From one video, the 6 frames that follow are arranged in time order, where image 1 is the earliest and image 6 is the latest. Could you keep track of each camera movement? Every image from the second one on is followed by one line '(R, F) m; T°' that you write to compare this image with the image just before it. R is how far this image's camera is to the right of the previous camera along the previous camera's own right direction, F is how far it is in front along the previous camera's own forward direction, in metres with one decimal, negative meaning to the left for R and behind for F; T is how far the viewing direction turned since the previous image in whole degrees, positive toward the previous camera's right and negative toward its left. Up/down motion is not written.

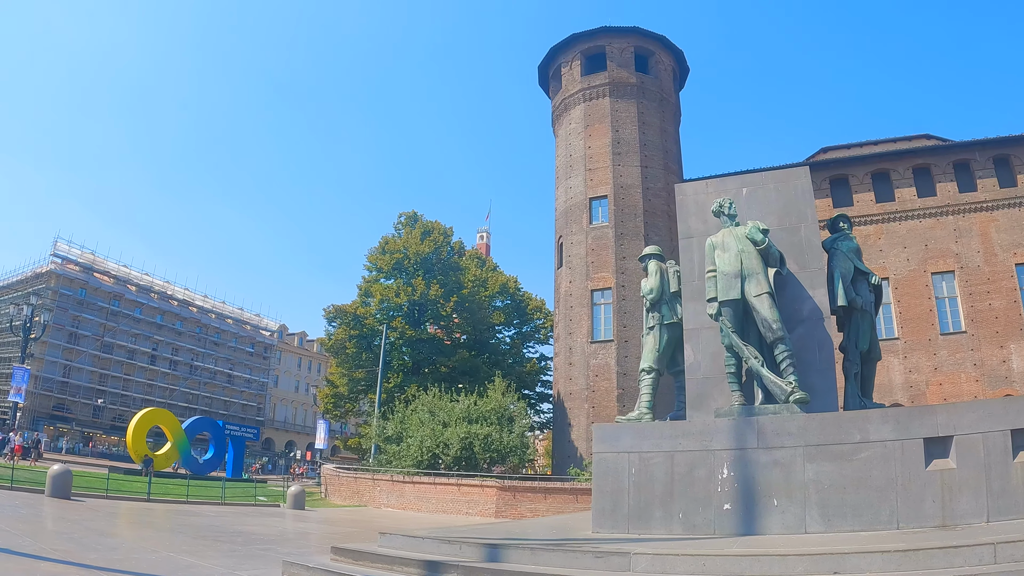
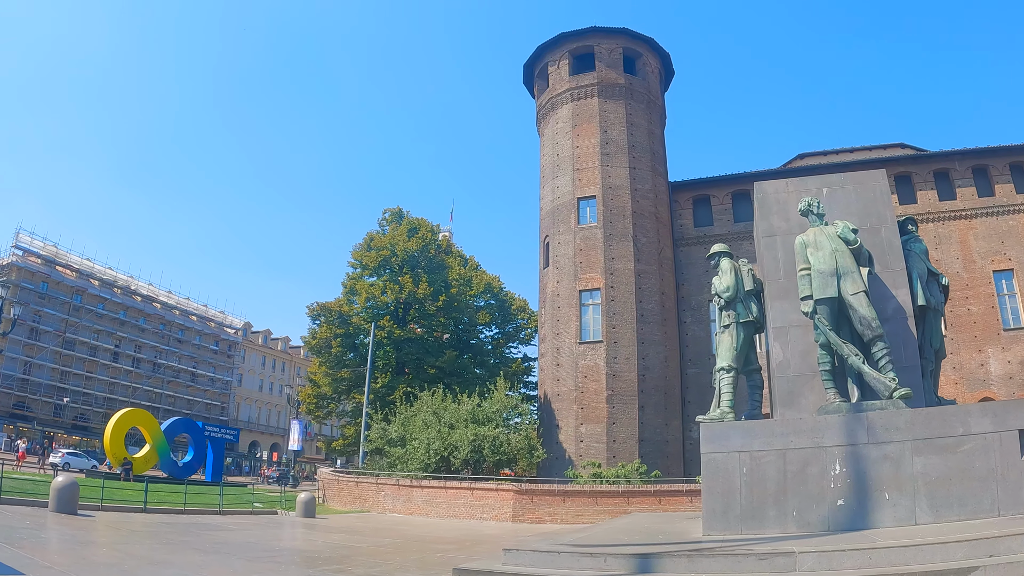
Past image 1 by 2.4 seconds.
(-2.8, +0.6) m; +7°
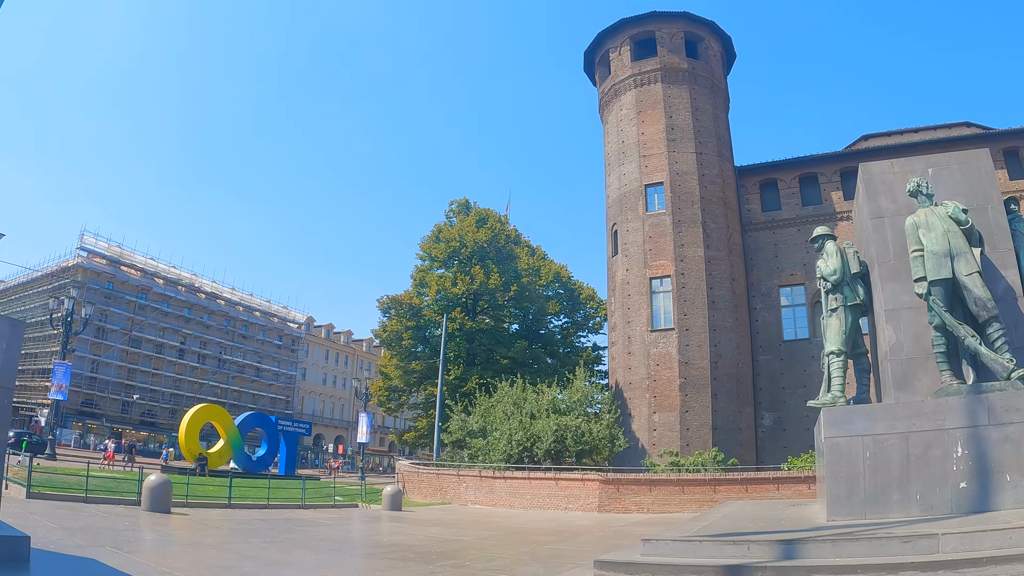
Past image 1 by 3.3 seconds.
(-1.1, -0.1) m; -3°
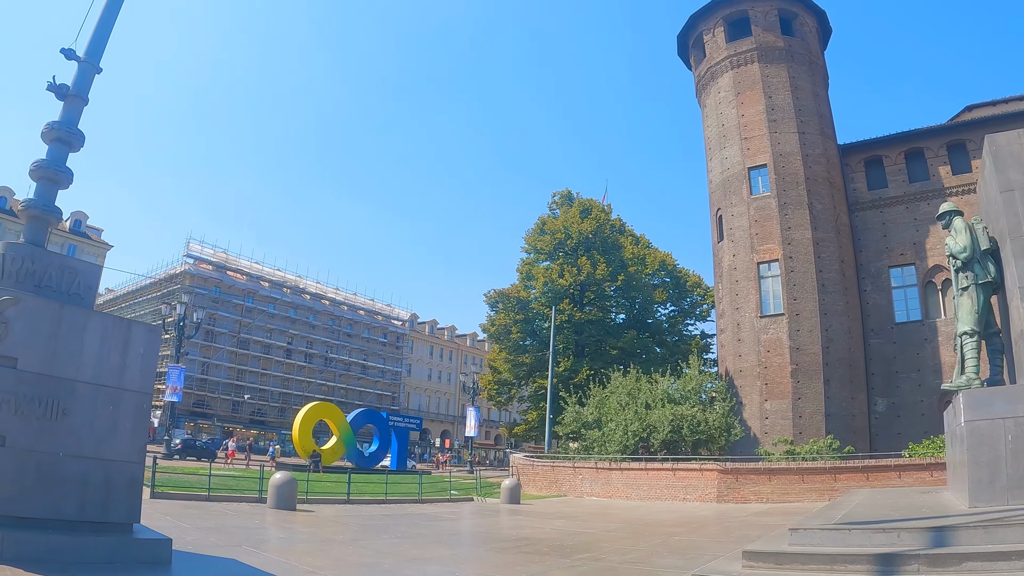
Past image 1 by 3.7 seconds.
(-1.3, +0.1) m; -5°
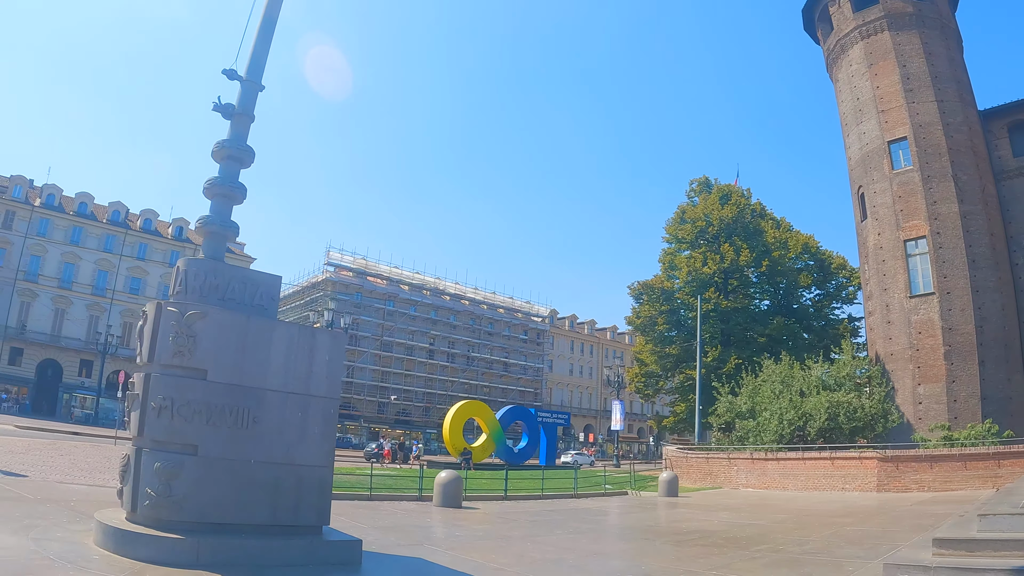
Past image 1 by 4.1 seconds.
(-2.3, +0.1) m; -5°
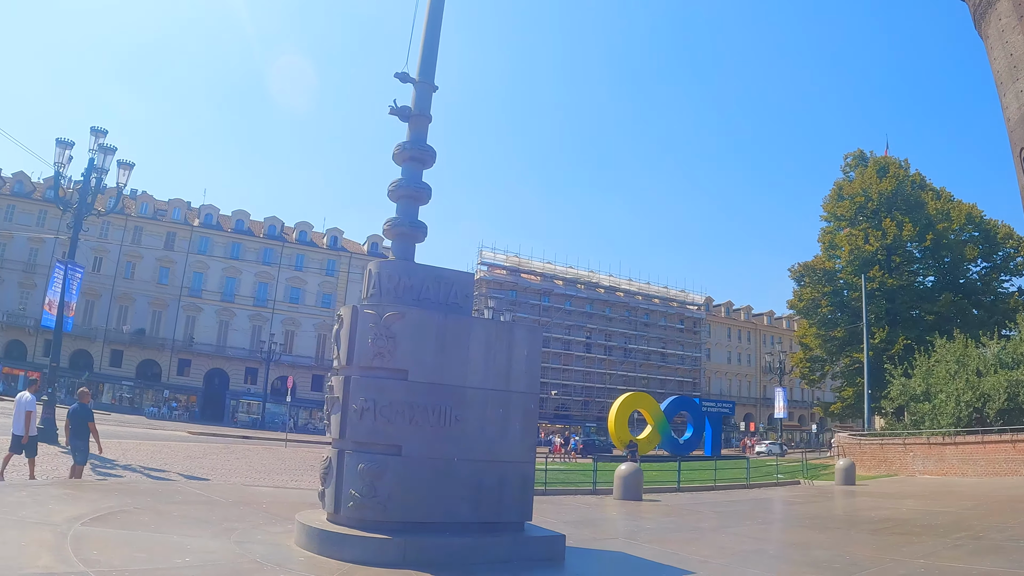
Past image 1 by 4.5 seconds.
(-2.9, +0.1) m; -4°
